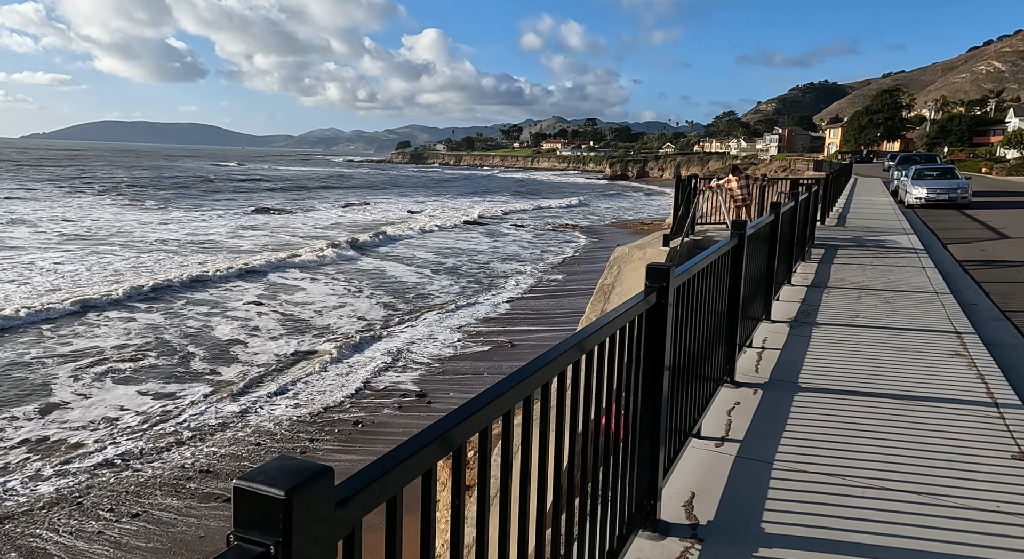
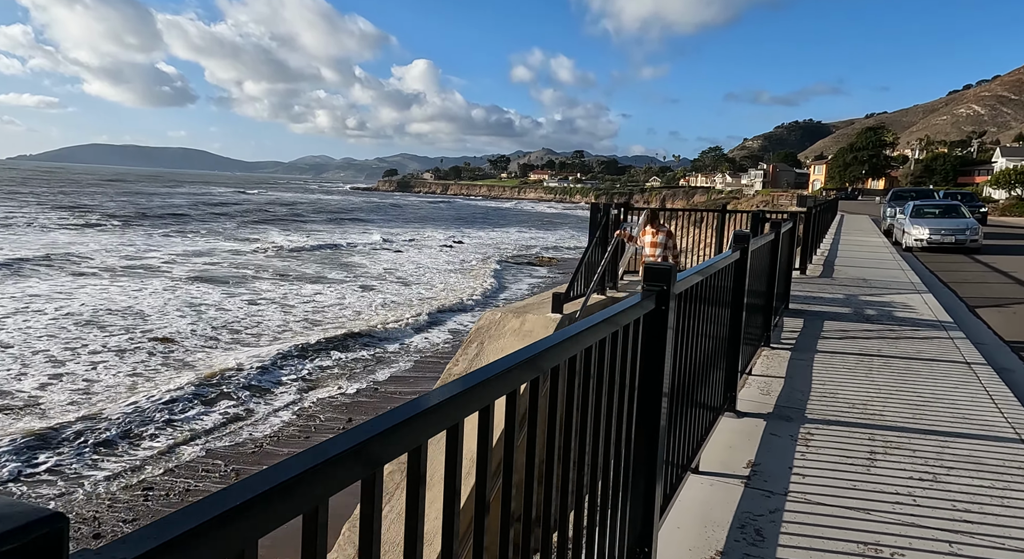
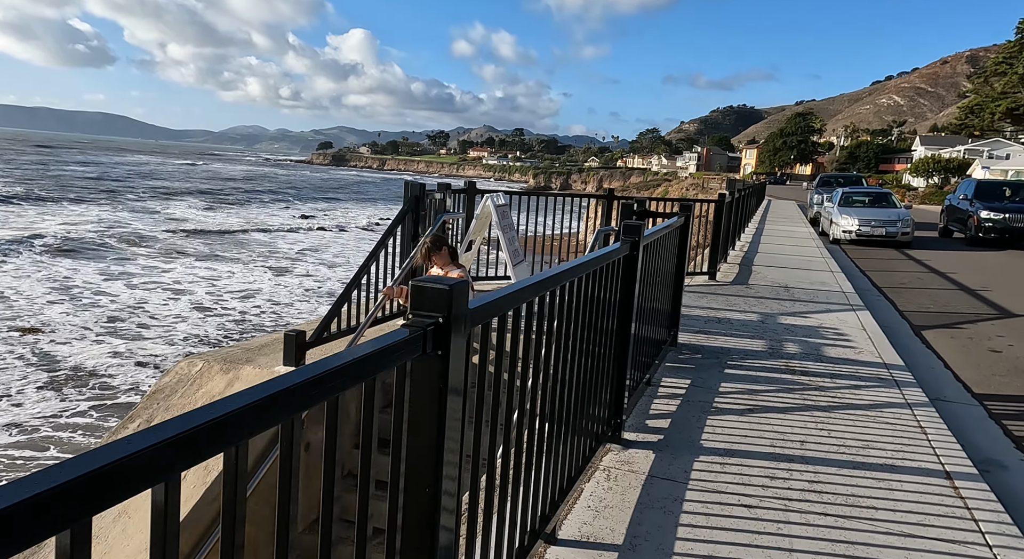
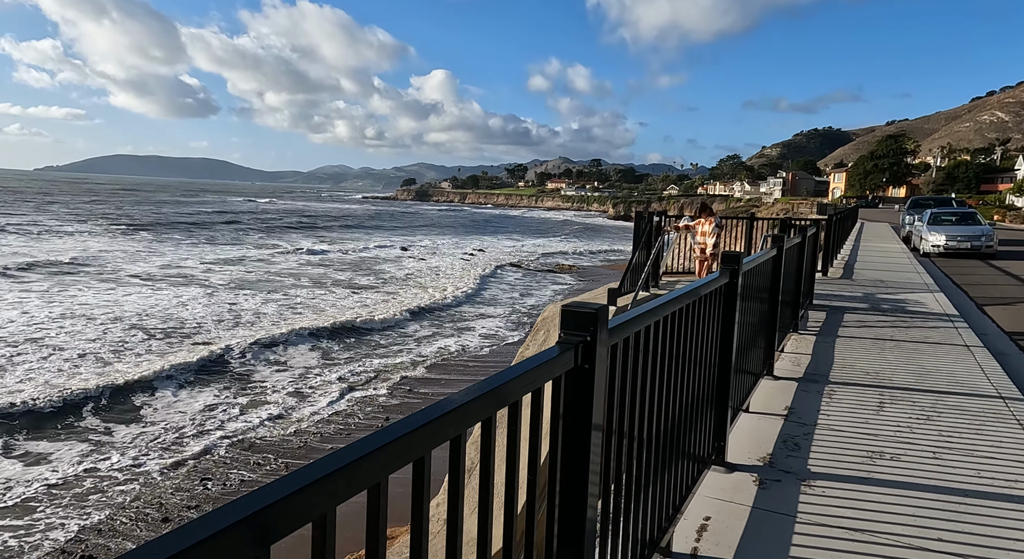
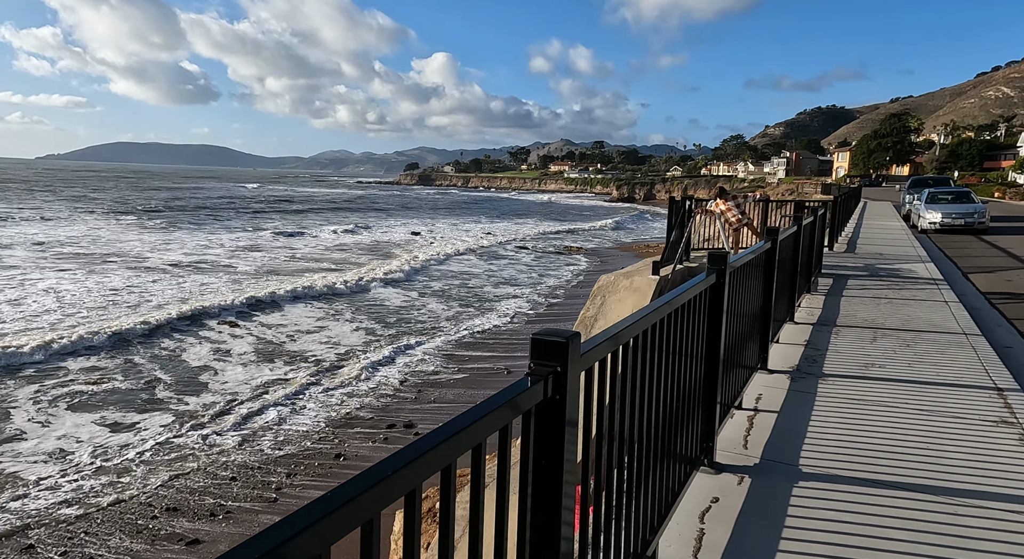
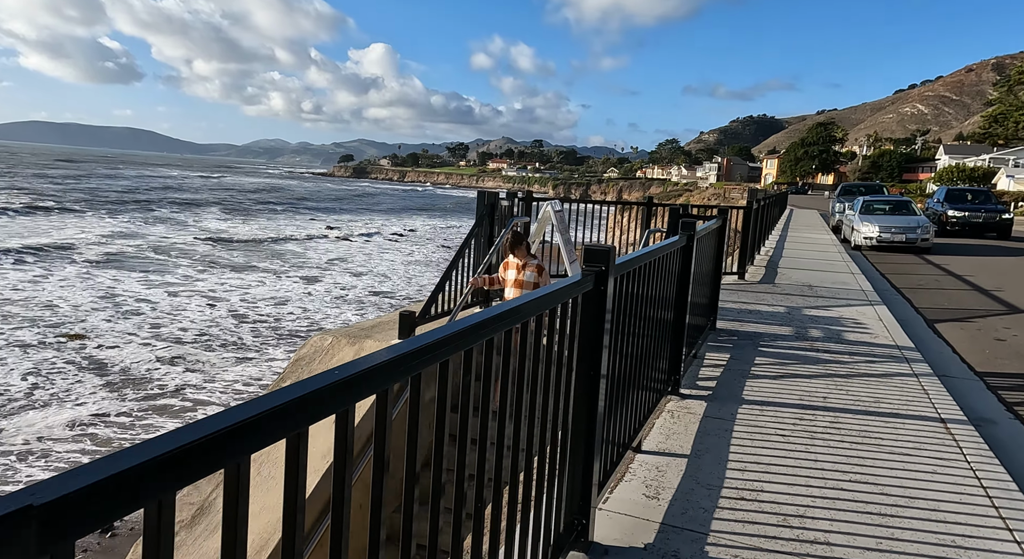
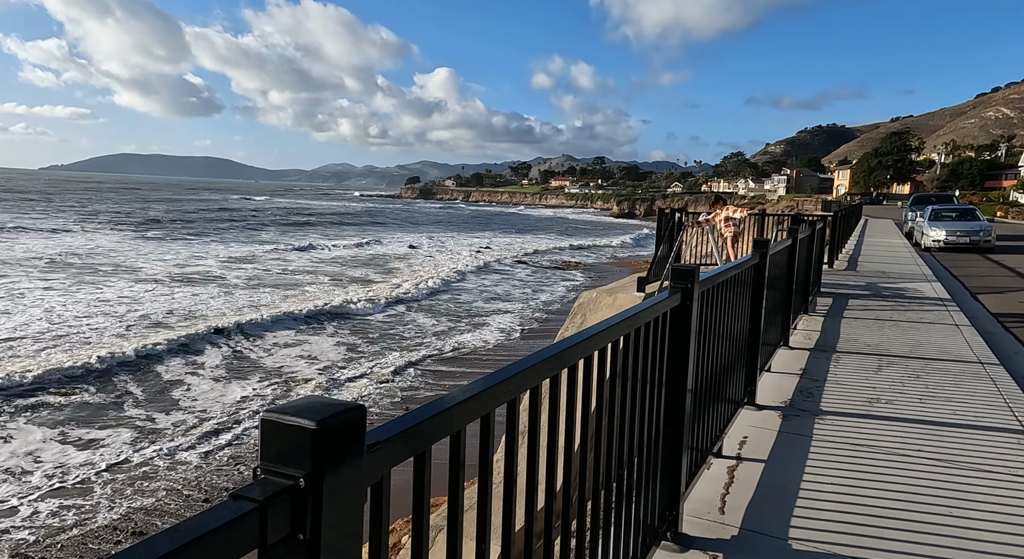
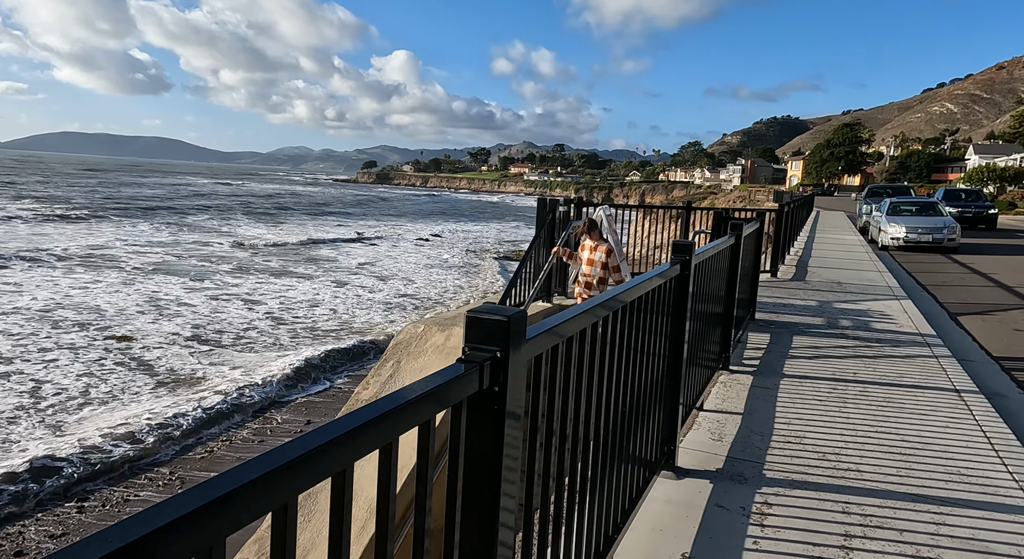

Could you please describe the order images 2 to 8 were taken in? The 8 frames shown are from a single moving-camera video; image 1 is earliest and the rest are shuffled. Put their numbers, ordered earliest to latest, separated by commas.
5, 7, 4, 2, 8, 6, 3
